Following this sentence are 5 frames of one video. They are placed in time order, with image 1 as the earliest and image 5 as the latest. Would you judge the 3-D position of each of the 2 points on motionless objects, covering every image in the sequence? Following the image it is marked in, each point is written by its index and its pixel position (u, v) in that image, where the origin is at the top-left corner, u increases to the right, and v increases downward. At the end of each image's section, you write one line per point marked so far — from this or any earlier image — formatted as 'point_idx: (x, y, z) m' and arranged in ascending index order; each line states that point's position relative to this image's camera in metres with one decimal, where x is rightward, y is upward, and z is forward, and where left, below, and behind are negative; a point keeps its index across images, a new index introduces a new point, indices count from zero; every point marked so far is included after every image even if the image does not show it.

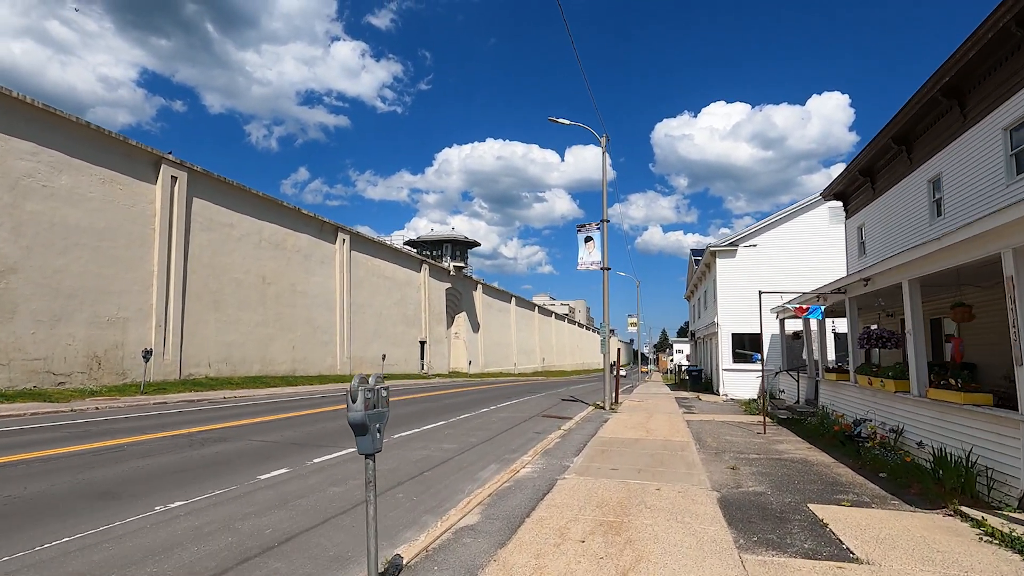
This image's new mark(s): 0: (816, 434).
0: (+5.8, -2.8, +11.5) m
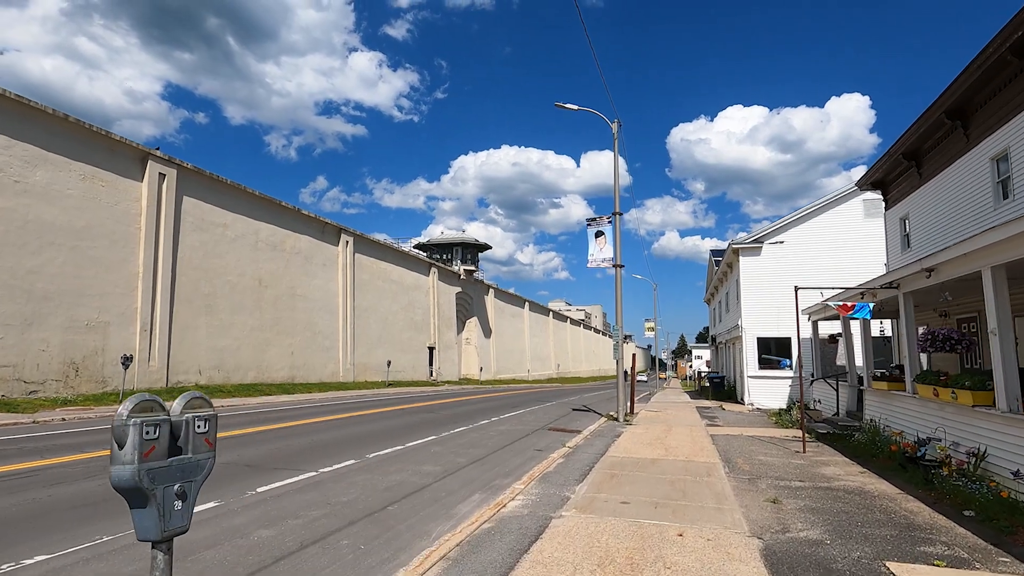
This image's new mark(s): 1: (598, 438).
0: (+5.7, -2.7, +9.8) m
1: (+1.8, -3.1, +12.5) m
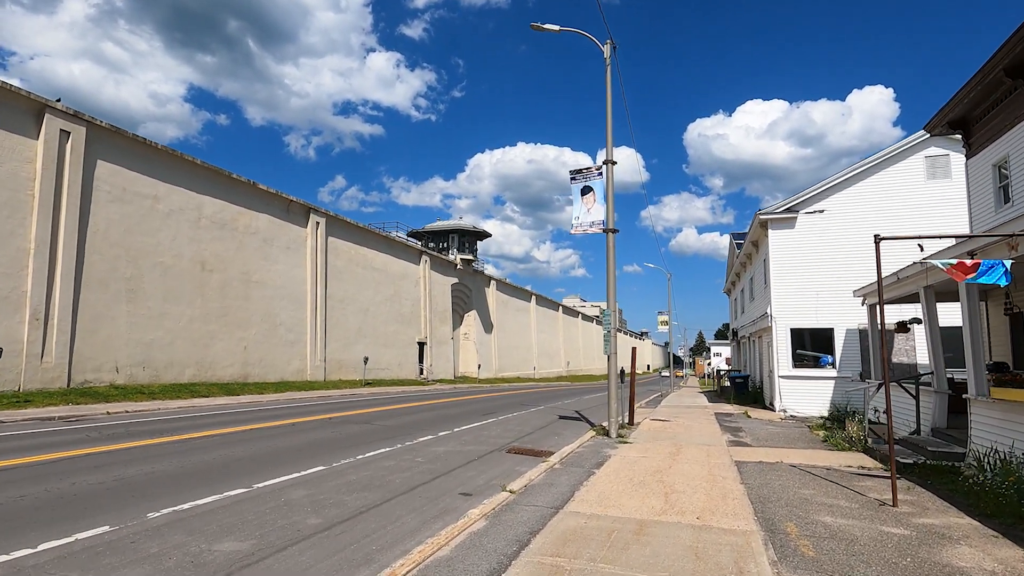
0: (+4.6, -2.1, +5.6) m
1: (+0.8, -2.5, +8.5) m
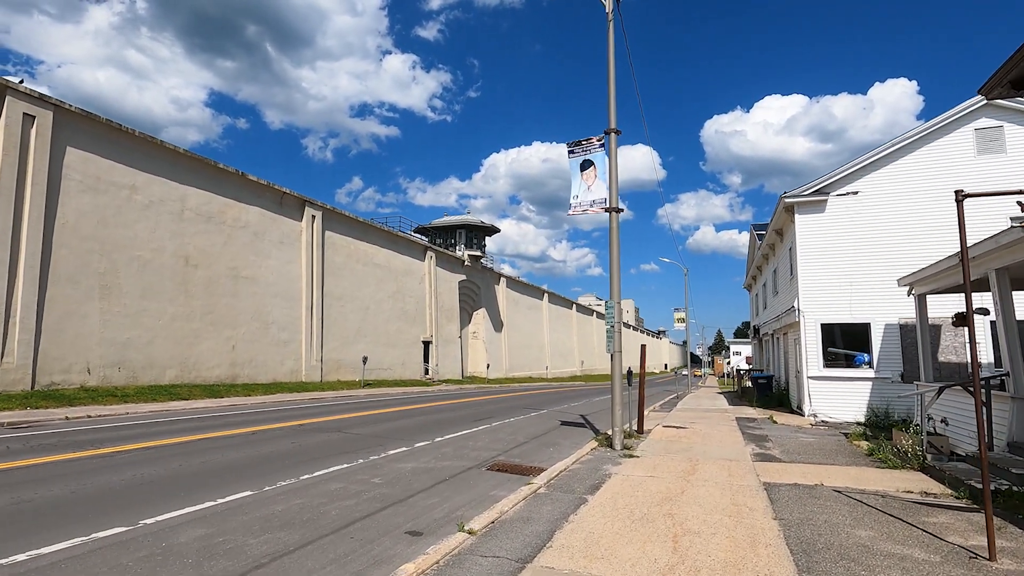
0: (+4.3, -1.9, +3.8) m
1: (+0.5, -2.3, +6.8) m
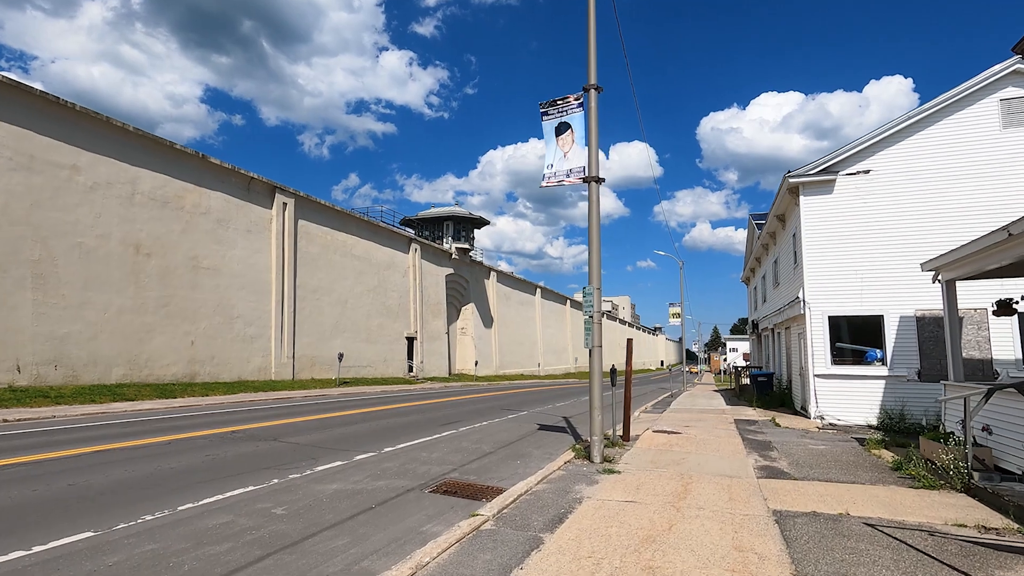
0: (+3.7, -1.7, +2.2) m
1: (-0.1, -2.1, +5.2) m
